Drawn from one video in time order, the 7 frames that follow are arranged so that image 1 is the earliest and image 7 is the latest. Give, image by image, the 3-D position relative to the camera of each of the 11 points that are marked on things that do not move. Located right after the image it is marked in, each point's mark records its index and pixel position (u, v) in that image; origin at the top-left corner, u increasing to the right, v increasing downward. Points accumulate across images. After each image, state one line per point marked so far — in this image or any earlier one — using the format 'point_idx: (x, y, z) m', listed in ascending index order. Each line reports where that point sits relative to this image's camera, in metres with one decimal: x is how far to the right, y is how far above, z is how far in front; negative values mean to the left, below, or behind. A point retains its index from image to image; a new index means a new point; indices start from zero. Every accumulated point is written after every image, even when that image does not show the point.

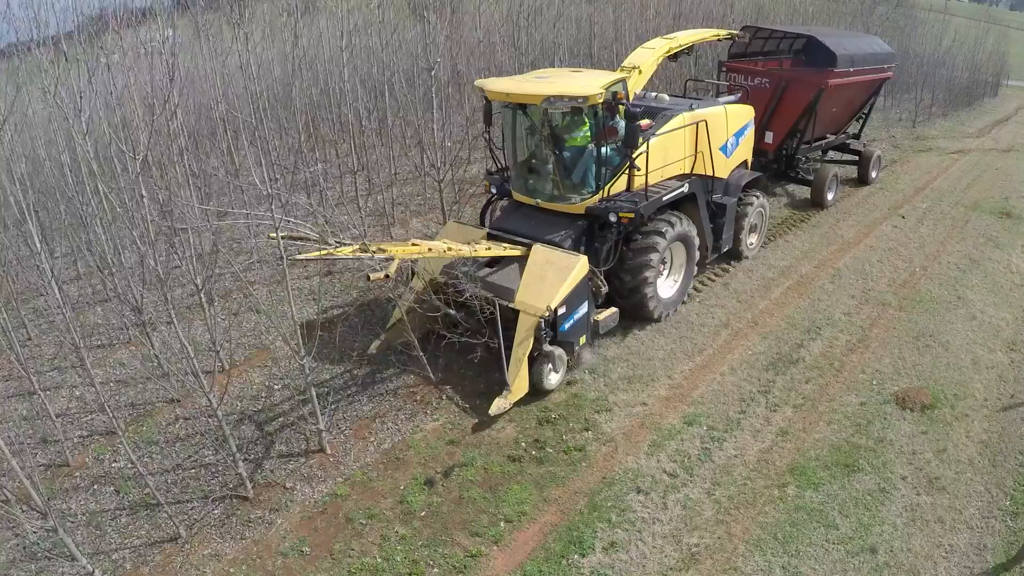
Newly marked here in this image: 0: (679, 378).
0: (+1.2, -0.6, +4.5) m
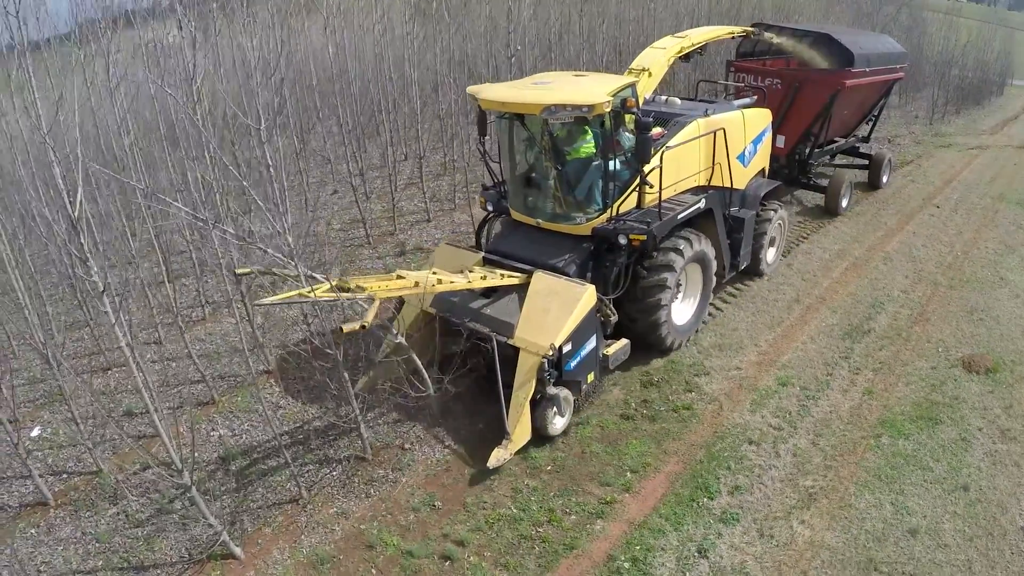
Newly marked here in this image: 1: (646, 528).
0: (+1.8, -0.4, +4.9) m
1: (+0.7, -1.3, +3.7) m
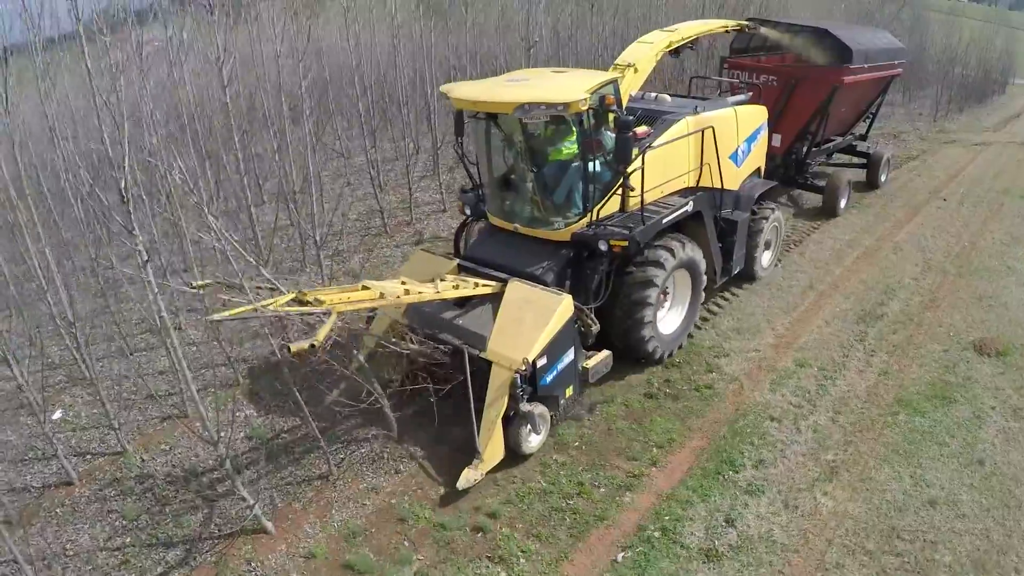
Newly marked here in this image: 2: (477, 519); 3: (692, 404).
0: (+2.0, -0.3, +5.0) m
1: (+0.9, -1.2, +3.8) m
2: (-0.2, -1.4, +4.0) m
3: (+1.2, -0.7, +4.4) m
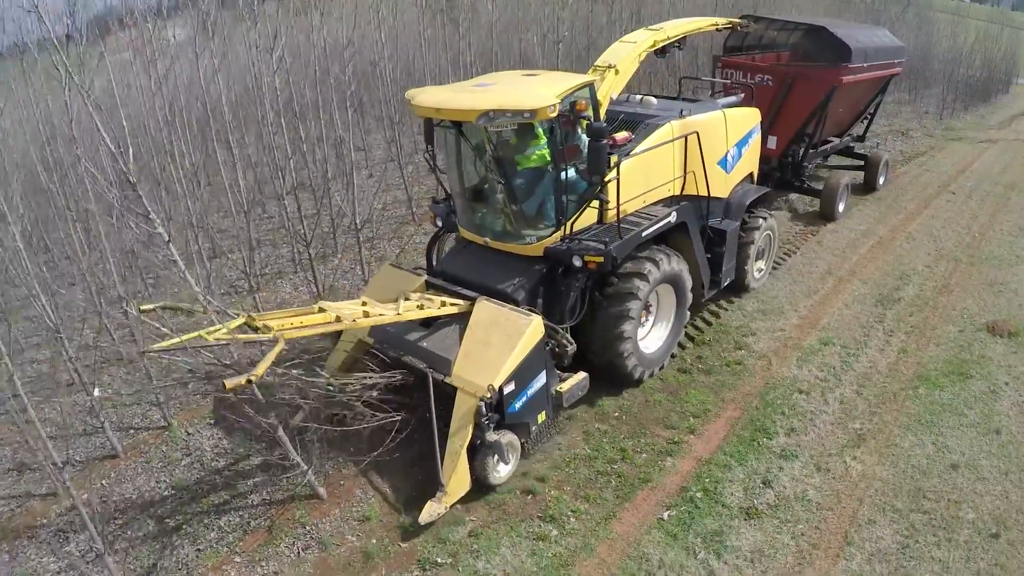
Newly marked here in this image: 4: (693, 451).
0: (+2.3, -0.2, +5.3) m
1: (+1.2, -1.1, +4.1) m
2: (+0.1, -1.2, +4.2) m
3: (+1.5, -0.6, +4.7) m
4: (+1.1, -1.0, +4.2) m
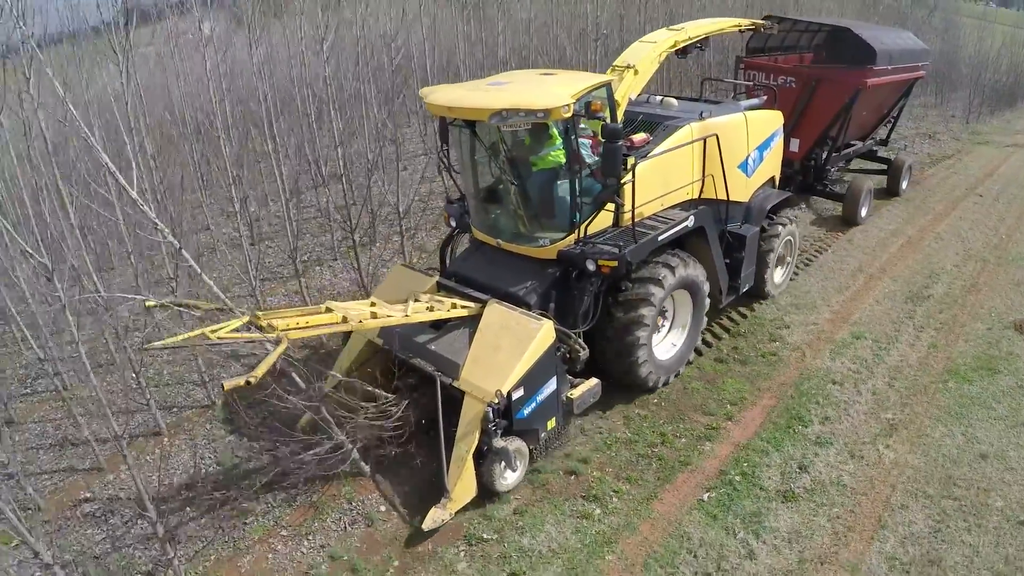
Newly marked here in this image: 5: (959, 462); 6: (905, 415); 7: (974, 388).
0: (+2.6, -0.1, +5.4) m
1: (+1.5, -1.0, +4.2) m
2: (+0.4, -1.1, +4.4) m
3: (+1.8, -0.6, +4.9) m
4: (+1.4, -1.0, +4.3) m
5: (+2.7, -1.0, +4.1) m
6: (+2.5, -0.8, +4.4) m
7: (+3.1, -0.7, +4.6) m
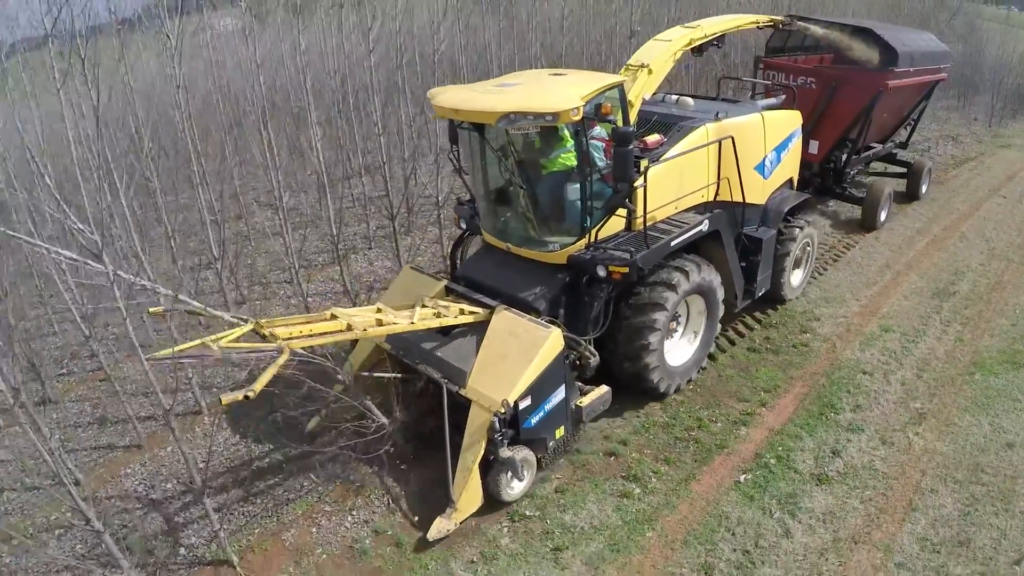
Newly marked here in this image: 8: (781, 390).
0: (+2.9, -0.1, +5.6) m
1: (+1.8, -1.0, +4.4) m
2: (+0.6, -1.1, +4.5) m
3: (+2.0, -0.5, +5.0) m
4: (+1.7, -0.9, +4.5) m
5: (+2.9, -1.0, +4.2) m
6: (+2.8, -0.8, +4.5) m
7: (+3.4, -0.6, +4.7) m
8: (+1.9, -0.7, +4.7) m
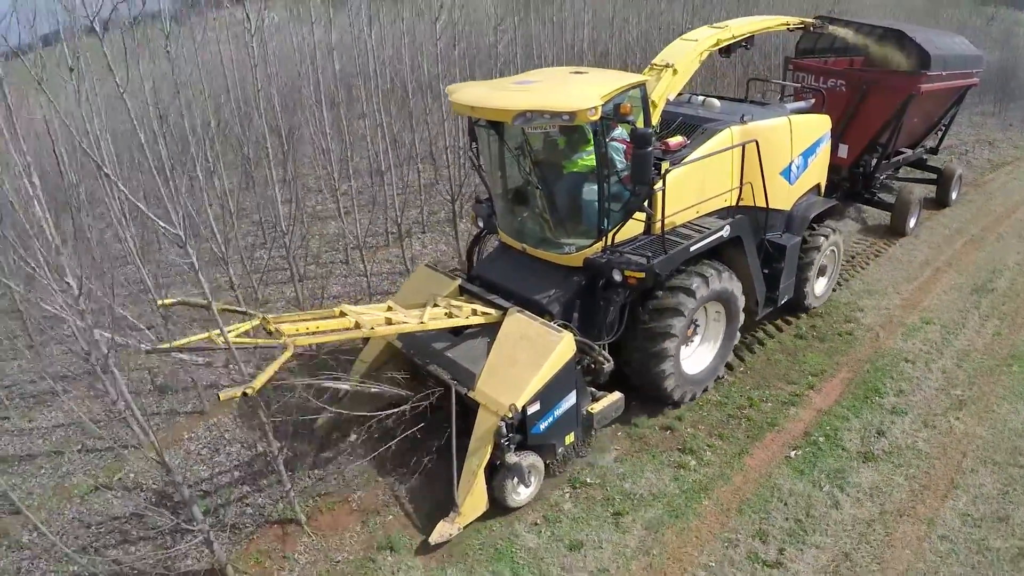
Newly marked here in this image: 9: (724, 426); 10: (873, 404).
0: (+3.4, -0.1, +5.9) m
1: (+2.2, -0.9, +4.7) m
2: (+1.1, -1.0, +4.8) m
3: (+2.5, -0.4, +5.3) m
4: (+2.1, -0.8, +4.8) m
5: (+3.4, -1.0, +4.5) m
6: (+3.3, -0.7, +4.8) m
7: (+3.8, -0.6, +5.0) m
8: (+2.3, -0.6, +5.0) m
9: (+1.5, -1.0, +4.7) m
10: (+2.5, -0.8, +4.7) m
